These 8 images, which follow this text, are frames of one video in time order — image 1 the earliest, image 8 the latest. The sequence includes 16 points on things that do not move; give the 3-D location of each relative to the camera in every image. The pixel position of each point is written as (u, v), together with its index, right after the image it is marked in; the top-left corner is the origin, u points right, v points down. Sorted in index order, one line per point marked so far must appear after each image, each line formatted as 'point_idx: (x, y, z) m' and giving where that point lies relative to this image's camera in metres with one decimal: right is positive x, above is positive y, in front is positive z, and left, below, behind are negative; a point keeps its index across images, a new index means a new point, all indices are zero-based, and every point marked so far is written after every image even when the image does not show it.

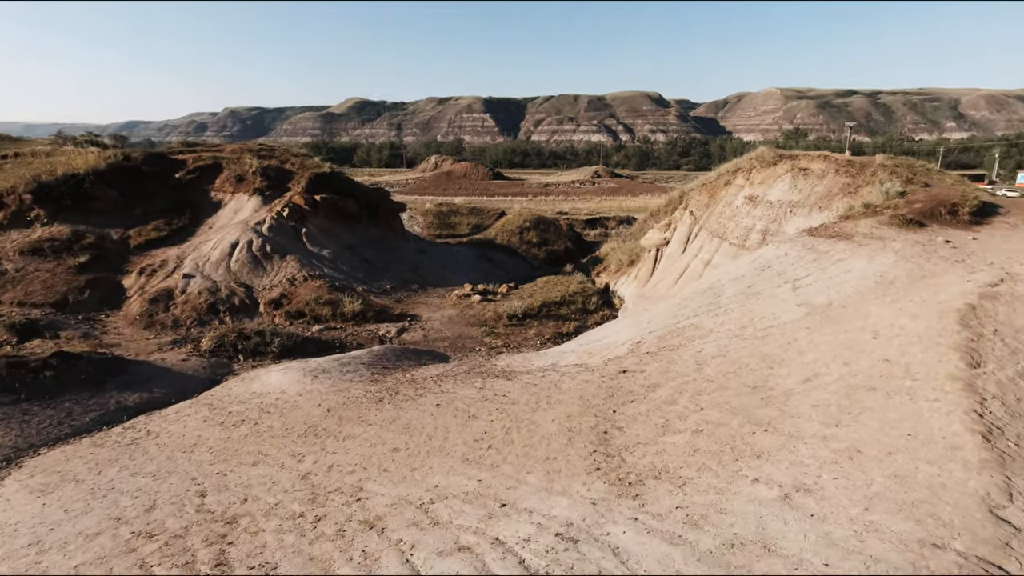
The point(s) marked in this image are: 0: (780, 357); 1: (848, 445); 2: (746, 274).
0: (+4.3, -1.2, +9.2) m
1: (+3.8, -1.8, +6.3) m
2: (+5.7, +0.4, +13.9) m
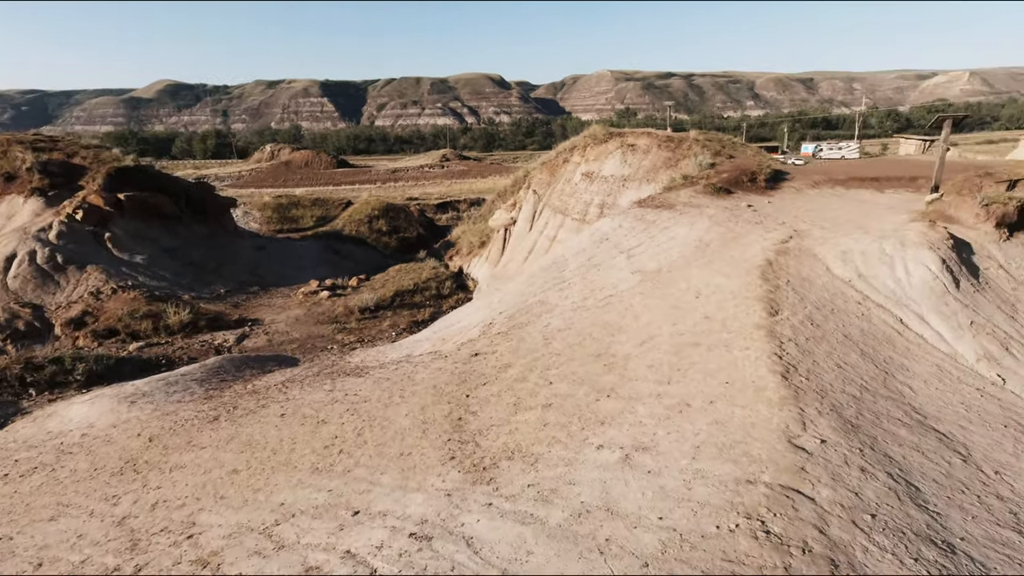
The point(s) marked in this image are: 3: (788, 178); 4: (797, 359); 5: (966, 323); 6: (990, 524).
0: (+1.8, -0.7, +9.7) m
1: (+2.0, -1.4, +6.8) m
2: (+1.9, +1.1, +14.6) m
3: (+8.7, +3.5, +17.7) m
4: (+3.6, -0.9, +7.2) m
5: (+7.4, -0.6, +9.2) m
6: (+4.1, -2.0, +4.8) m
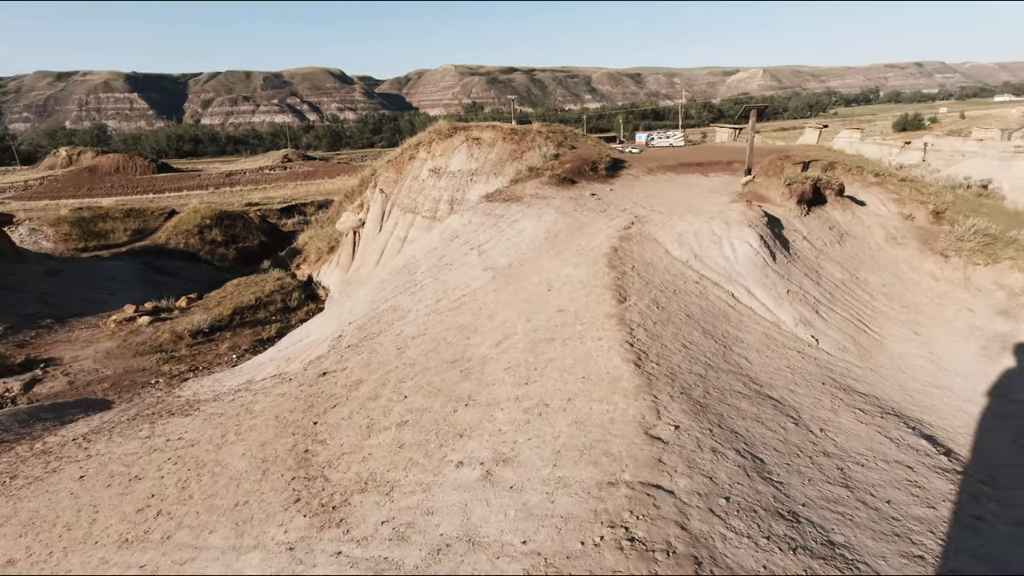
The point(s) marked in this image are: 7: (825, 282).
0: (-0.6, -0.7, +9.3) m
1: (+0.3, -1.3, +6.6) m
2: (-1.9, +1.1, +14.1) m
3: (+3.8, +4.1, +18.7) m
4: (+1.7, -0.7, +7.3) m
5: (+4.9, -0.1, +10.1) m
6: (+2.9, -1.8, +5.1) m
7: (+6.5, +0.1, +11.6) m
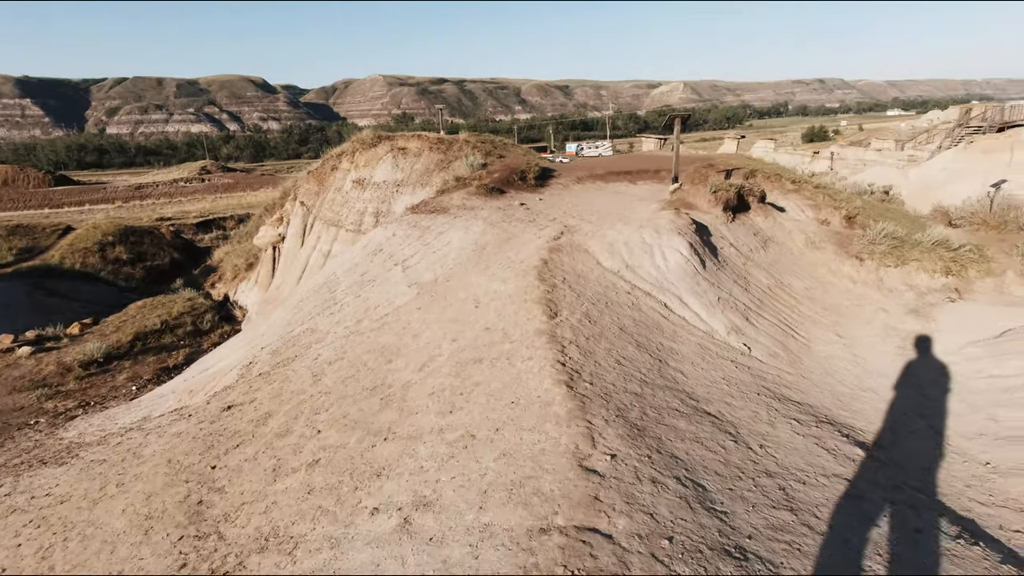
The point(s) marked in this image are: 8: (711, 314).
0: (-1.8, -0.9, +8.6) m
1: (-0.5, -1.5, +6.0) m
2: (-3.6, +0.7, +13.2) m
3: (+1.4, +3.7, +18.5) m
4: (+0.8, -0.9, +6.8) m
5: (+3.6, -0.2, +10.1) m
6: (+2.2, -1.9, +4.8) m
7: (+5.0, 0.0, +11.6) m
8: (+3.4, -0.5, +9.7) m
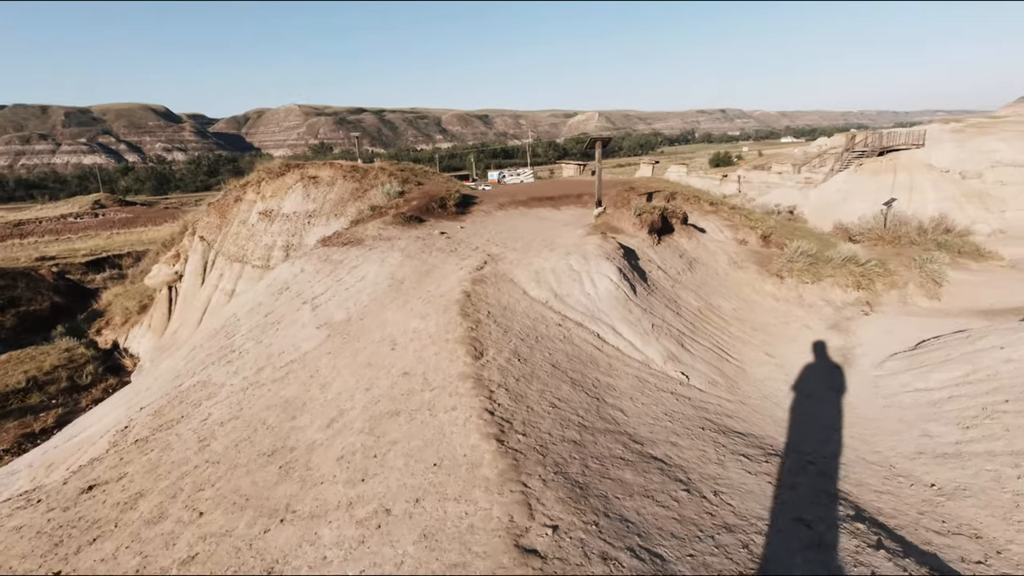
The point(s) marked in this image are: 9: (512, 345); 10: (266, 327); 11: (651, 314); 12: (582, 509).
0: (-2.8, -1.5, +7.4) m
1: (-1.2, -1.9, +5.0) m
2: (-5.3, -0.2, +11.9) m
3: (-1.1, +2.8, +17.8) m
4: (0.0, -1.3, +6.0) m
5: (+2.3, -0.7, +9.6) m
6: (+1.6, -2.1, +4.1) m
7: (+3.5, -0.5, +11.4) m
8: (+2.2, -0.9, +9.2) m
9: (0.0, -0.8, +7.7) m
10: (-4.6, -0.7, +10.4) m
11: (+2.5, -0.5, +10.1) m
12: (+0.6, -1.8, +4.5) m
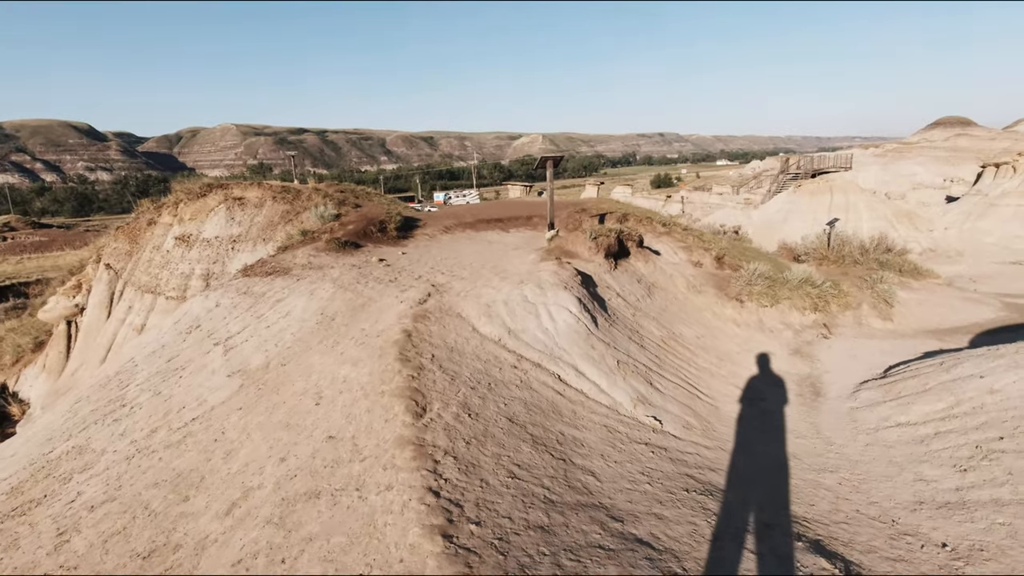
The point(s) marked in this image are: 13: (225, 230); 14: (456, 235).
0: (-3.4, -2.0, +5.9) m
1: (-1.5, -2.3, +3.6) m
2: (-6.2, -0.9, +10.2) m
3: (-2.7, +1.9, +16.6) m
4: (-0.4, -1.7, +4.8) m
5: (+1.5, -1.2, +8.6) m
6: (+1.4, -2.4, +3.0) m
7: (+2.5, -1.0, +10.4) m
8: (+1.5, -1.4, +8.2) m
9: (-0.6, -1.2, +6.4) m
10: (-5.4, -1.3, +8.8) m
11: (+1.7, -1.0, +9.1) m
12: (+0.3, -2.1, +3.3) m
13: (-8.5, +1.7, +16.6) m
14: (-1.6, +1.5, +15.9) m
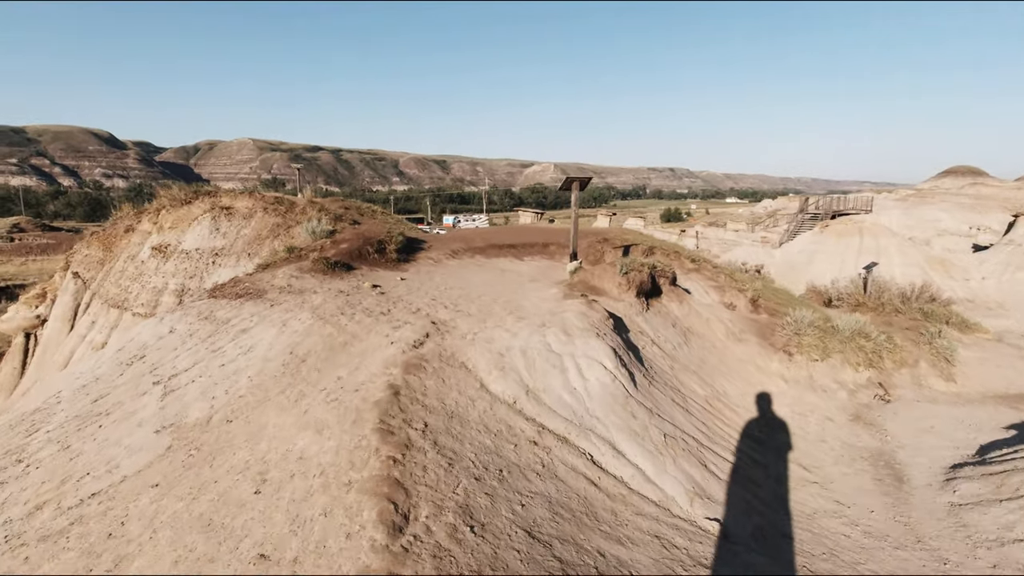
0: (-3.2, -2.3, +4.0) m
1: (-1.4, -2.6, +1.7) m
2: (-6.0, -1.2, +8.3) m
3: (-2.3, +1.1, +14.8) m
4: (-0.3, -2.1, +2.8) m
5: (+1.7, -1.8, +6.6) m
6: (+1.5, -2.8, +1.0) m
7: (+2.7, -1.8, +8.5) m
8: (+1.6, -2.0, +6.2) m
9: (-0.4, -1.6, +4.5) m
10: (-5.2, -1.6, +6.9) m
11: (+1.9, -1.6, +7.2) m
12: (+0.4, -2.4, +1.4) m
13: (-8.1, +1.2, +14.8) m
14: (-1.2, +0.7, +14.1) m
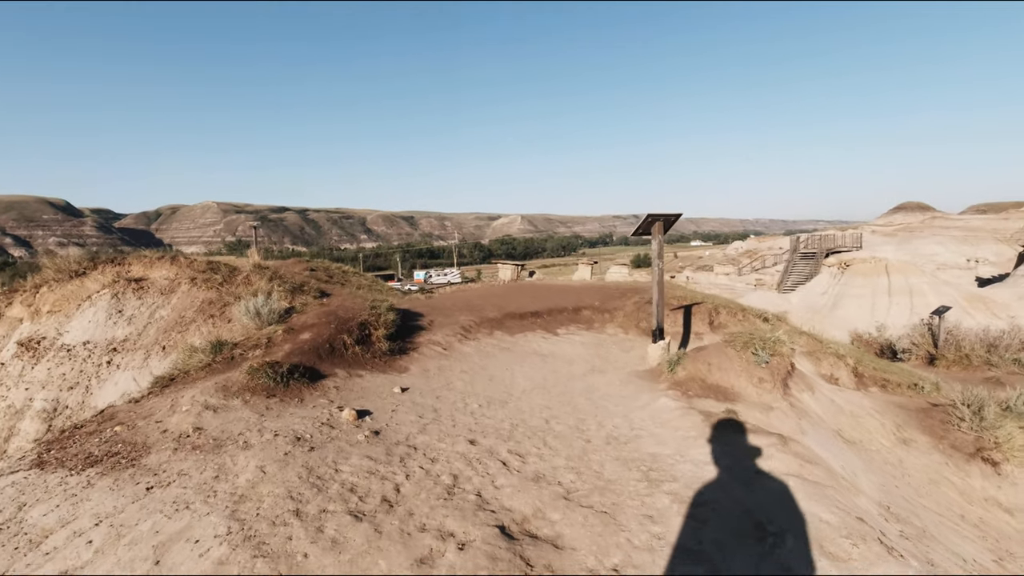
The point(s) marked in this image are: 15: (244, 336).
0: (-1.8, -3.0, -0.8) m
1: (+0.1, -3.0, -3.0) m
2: (-4.9, -2.5, +3.5) m
3: (-1.6, -0.6, +10.3) m
4: (+1.1, -2.6, -1.7) m
5: (+2.9, -2.6, +2.2) m
6: (+3.0, -3.1, -3.5) m
7: (+3.9, -2.7, +4.1) m
8: (+2.9, -2.7, +1.7) m
9: (+0.9, -2.3, 0.0) m
10: (-4.0, -2.7, +2.1) m
11: (+3.1, -2.5, +2.7) m
12: (+1.9, -2.8, -3.2) m
13: (-7.4, -0.8, +10.1) m
14: (-0.4, -0.9, +9.7) m
15: (-3.9, -0.7, +8.1) m
